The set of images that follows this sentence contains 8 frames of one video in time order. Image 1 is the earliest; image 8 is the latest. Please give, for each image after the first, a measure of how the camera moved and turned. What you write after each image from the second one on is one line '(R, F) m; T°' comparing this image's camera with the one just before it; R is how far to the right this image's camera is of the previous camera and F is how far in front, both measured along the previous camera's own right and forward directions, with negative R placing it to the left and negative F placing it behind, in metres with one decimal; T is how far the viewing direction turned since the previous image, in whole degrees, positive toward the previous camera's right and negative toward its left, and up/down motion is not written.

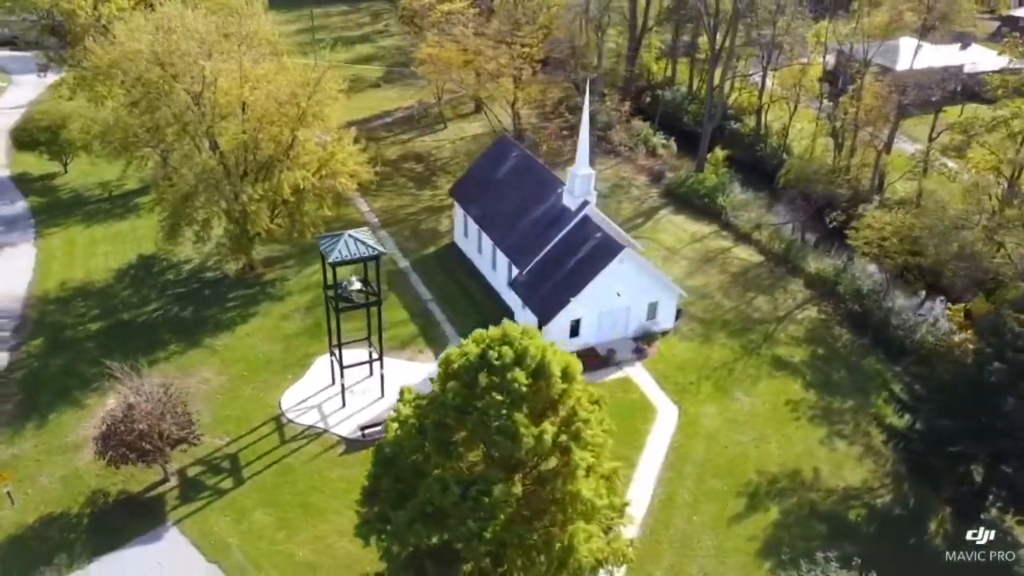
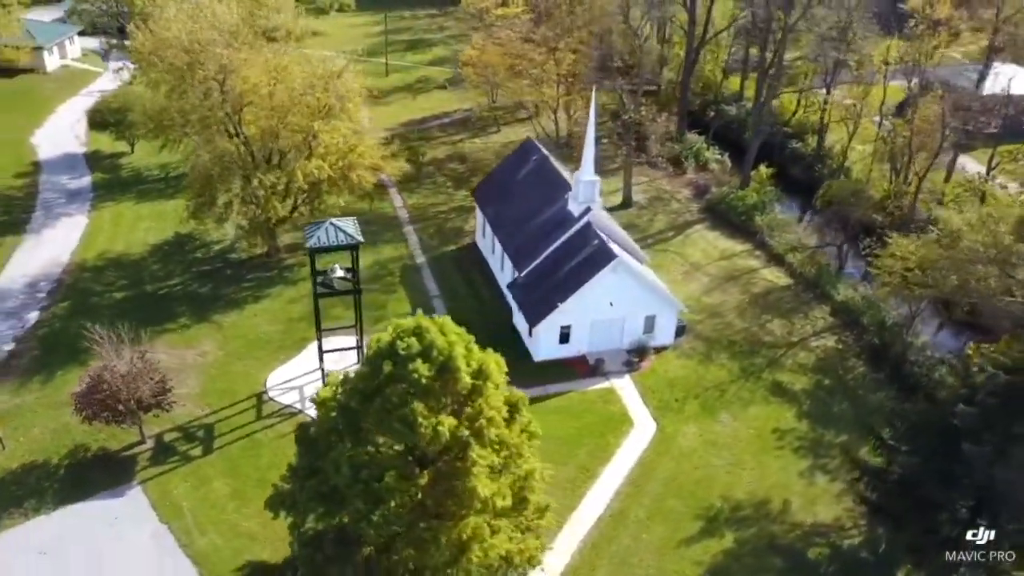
(+5.2, +0.3) m; -7°
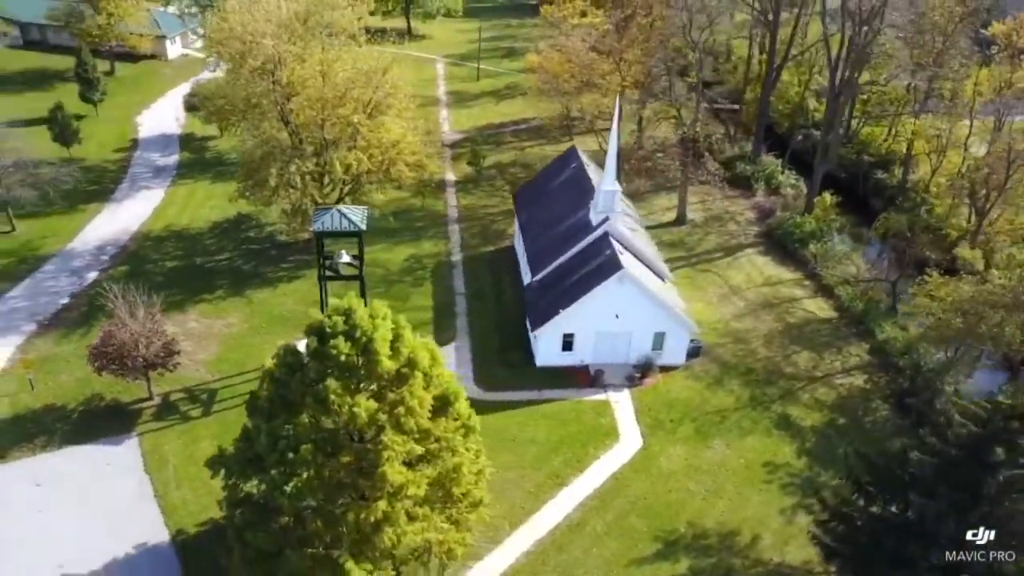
(+5.4, +0.2) m; -9°
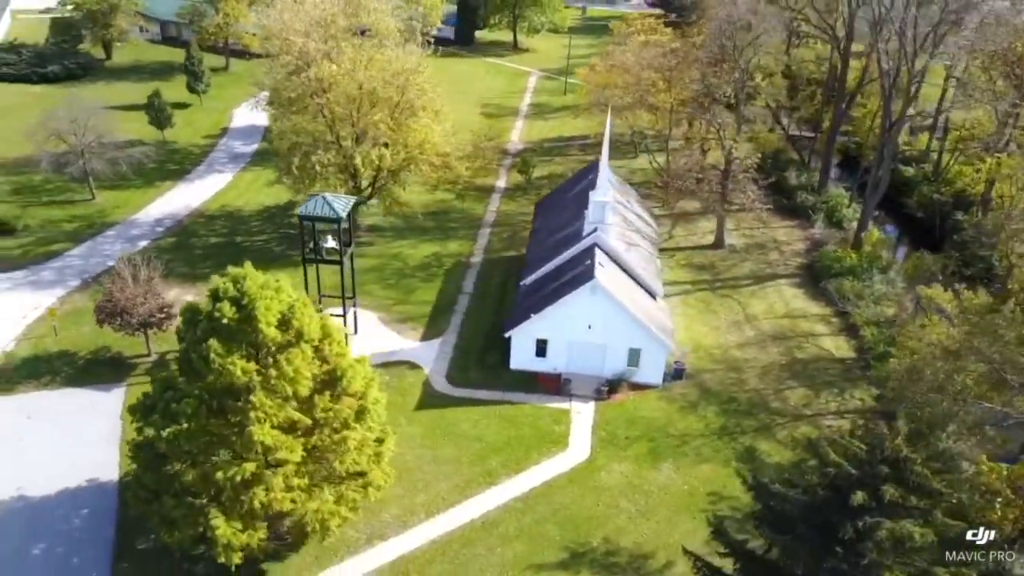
(+7.7, +0.1) m; -10°
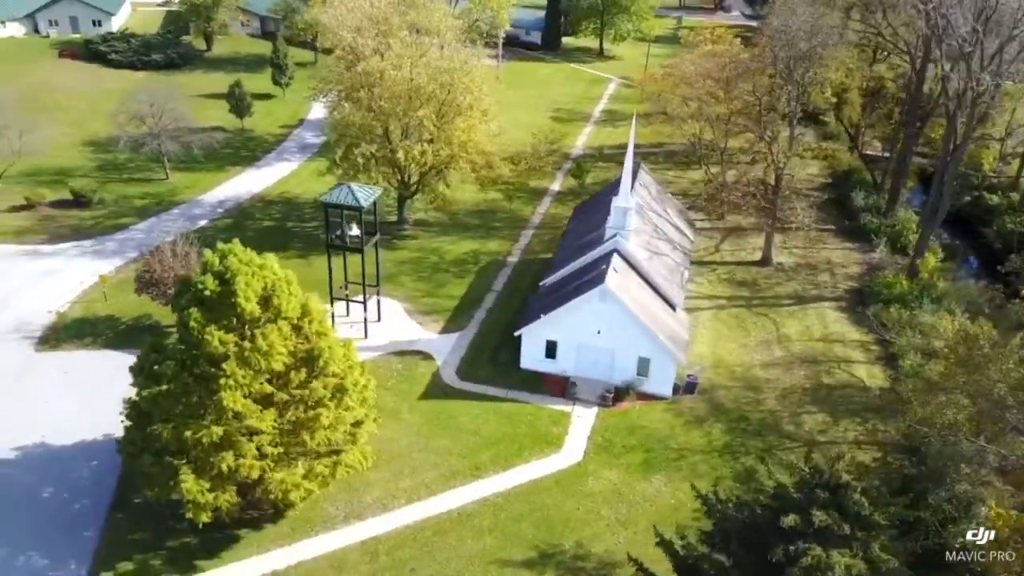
(+4.1, 0.0) m; -7°
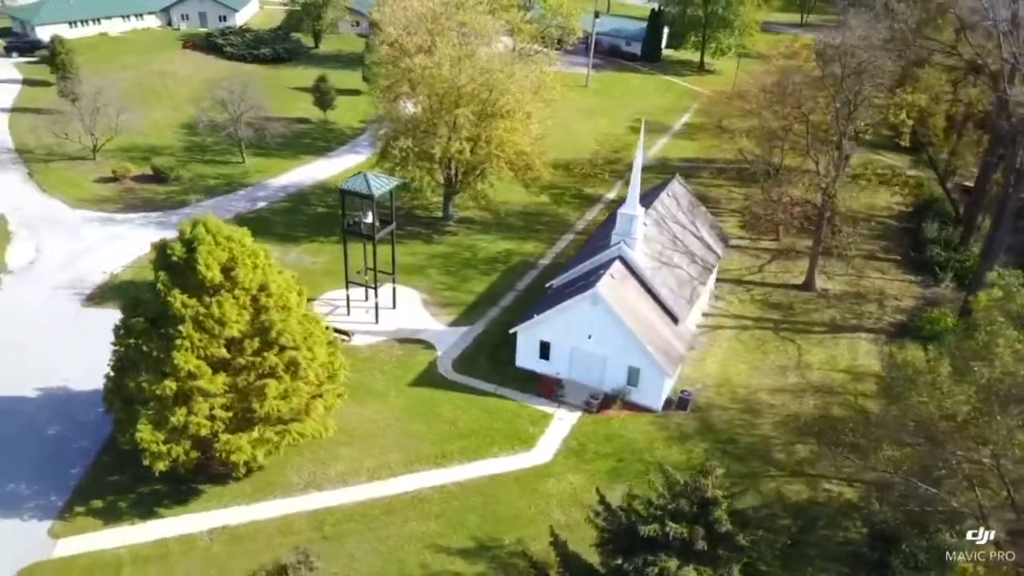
(+6.0, +0.1) m; -9°
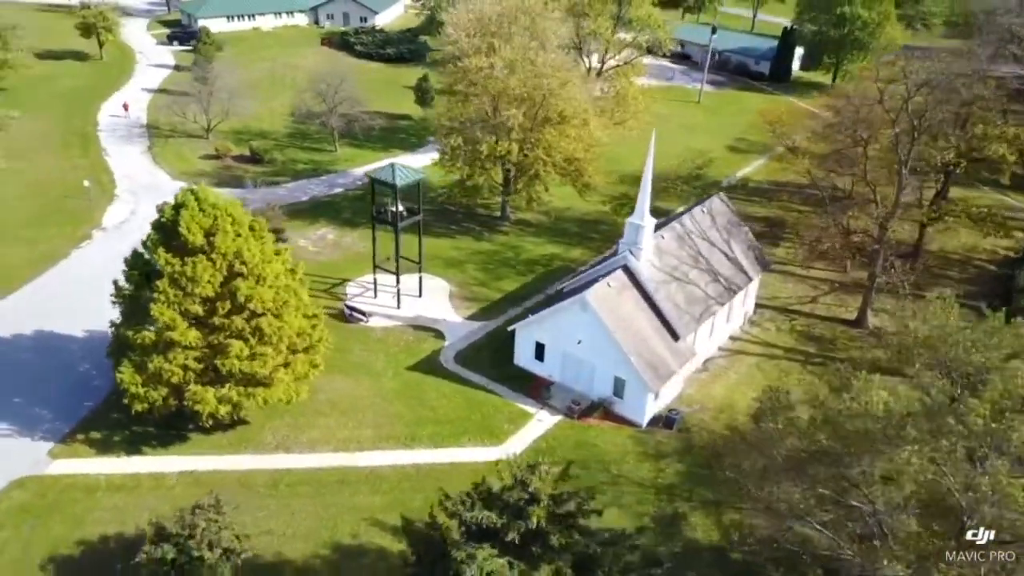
(+7.3, +0.2) m; -11°
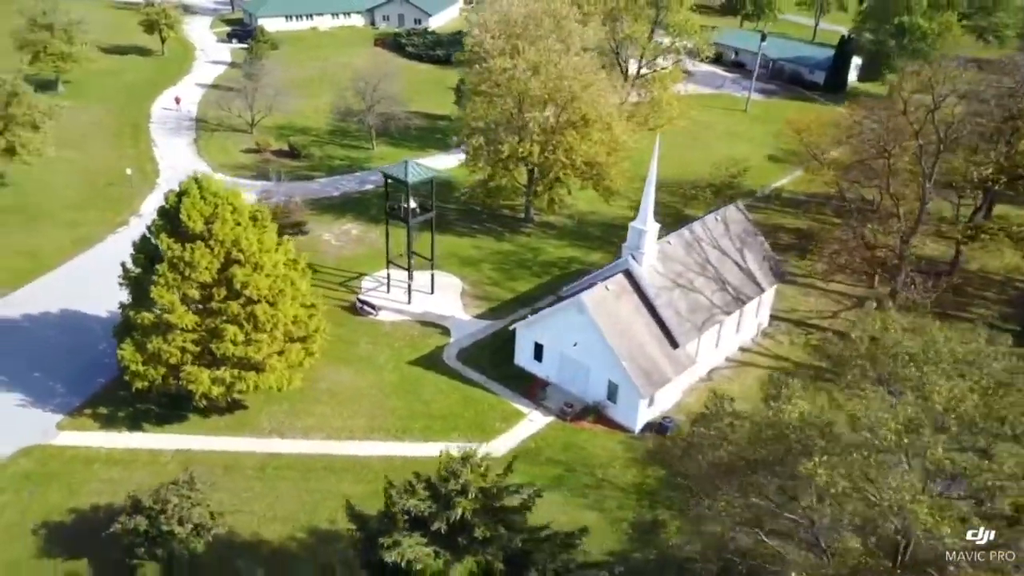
(+2.9, -0.1) m; -5°
